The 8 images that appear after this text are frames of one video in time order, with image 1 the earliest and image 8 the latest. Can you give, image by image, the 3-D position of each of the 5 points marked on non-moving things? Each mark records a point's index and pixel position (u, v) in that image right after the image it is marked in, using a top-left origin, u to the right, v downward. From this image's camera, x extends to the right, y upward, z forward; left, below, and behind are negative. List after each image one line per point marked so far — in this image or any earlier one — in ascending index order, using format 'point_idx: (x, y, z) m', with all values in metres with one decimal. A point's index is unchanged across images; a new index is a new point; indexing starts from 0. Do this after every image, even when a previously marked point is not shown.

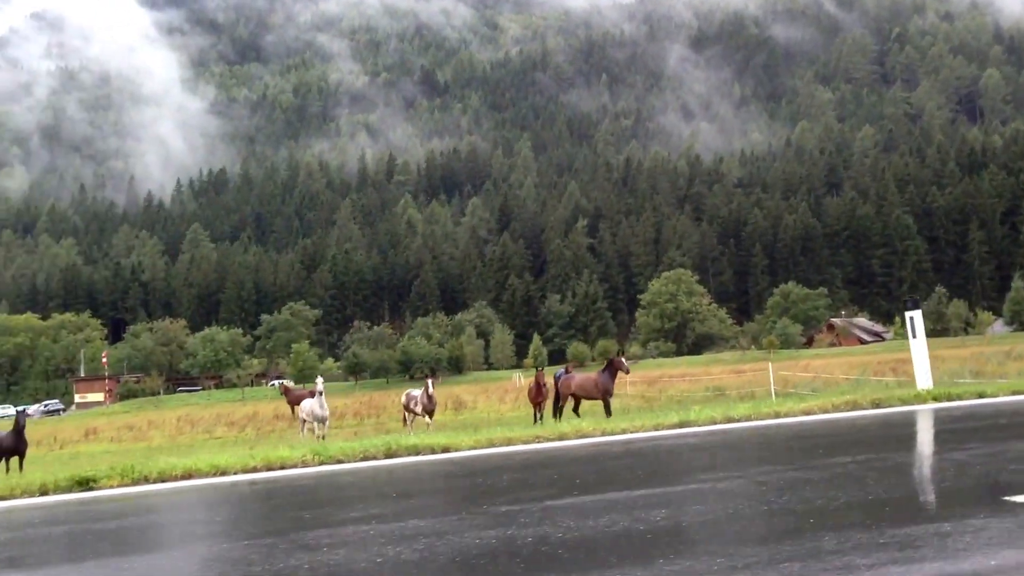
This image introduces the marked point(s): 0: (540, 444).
0: (+0.4, -1.9, +17.2) m
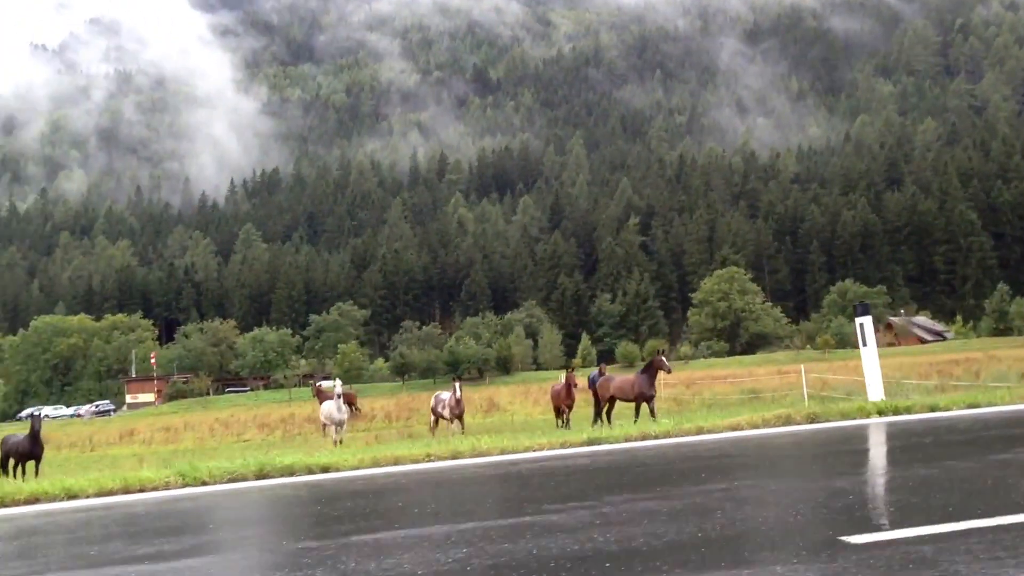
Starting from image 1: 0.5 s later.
0: (-0.9, -2.0, +16.2) m
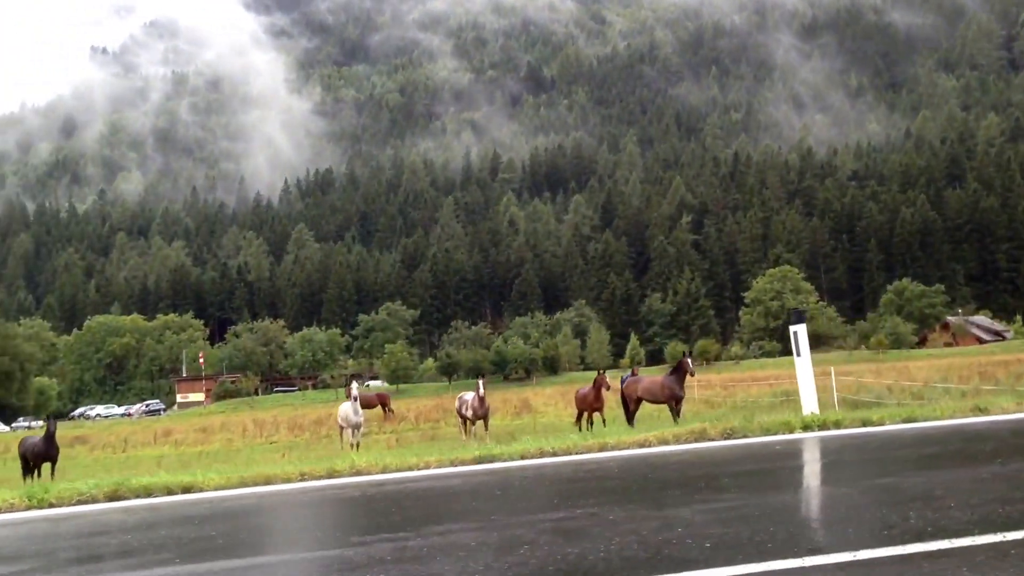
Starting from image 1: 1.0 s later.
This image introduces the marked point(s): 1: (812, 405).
0: (-2.3, -2.2, +15.4) m
1: (+4.1, -1.6, +19.2) m
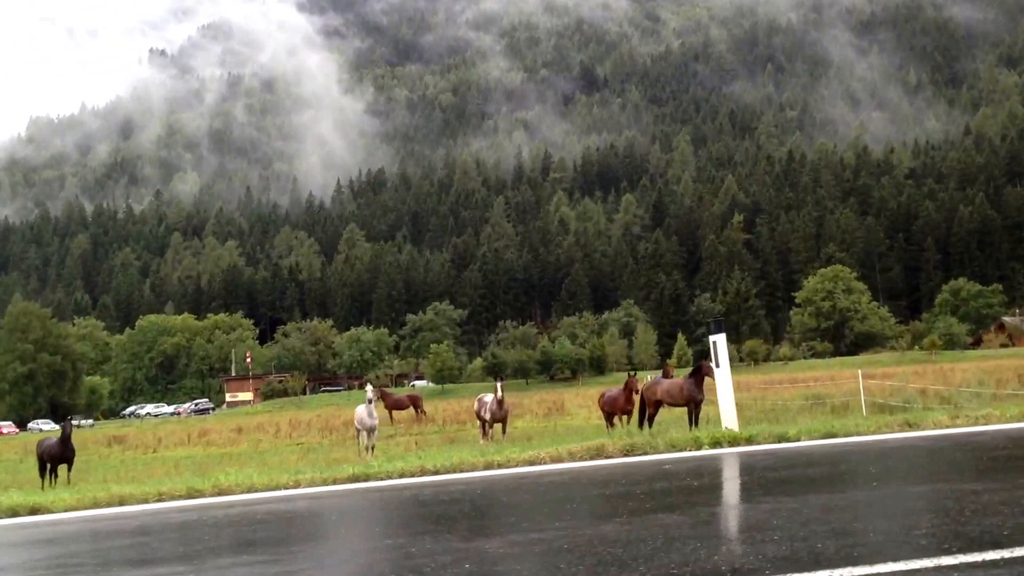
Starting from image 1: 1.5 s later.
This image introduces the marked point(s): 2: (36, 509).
0: (-3.7, -2.3, +15.0) m
1: (+2.9, -1.8, +18.4) m
2: (-4.9, -2.3, +14.6) m
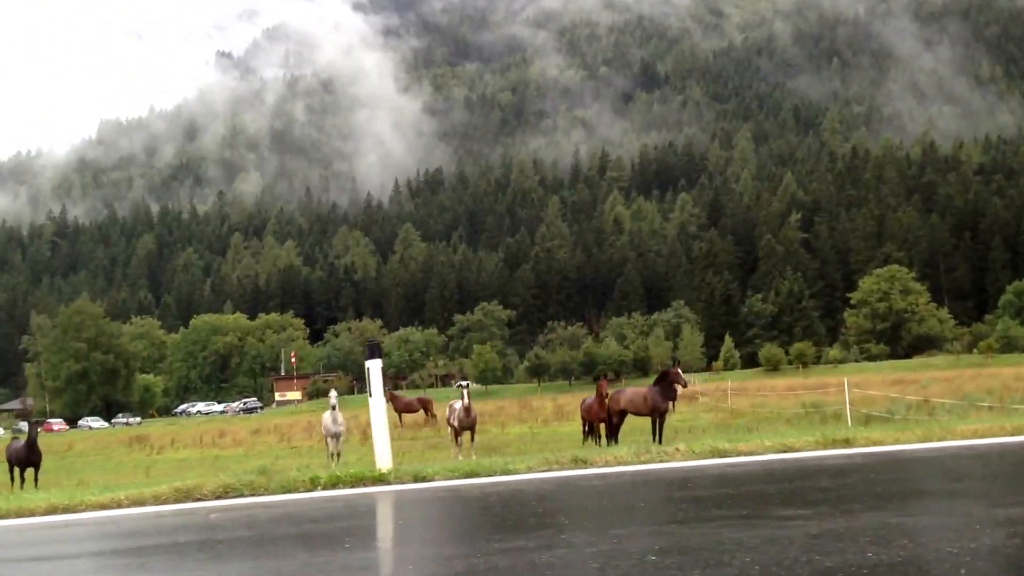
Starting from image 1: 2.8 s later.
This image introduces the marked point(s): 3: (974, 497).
0: (-8.4, -2.7, +14.5) m
1: (-1.5, -2.1, +17.4) m
2: (-9.6, -2.6, +14.2) m
3: (+4.4, -2.0, +13.3) m
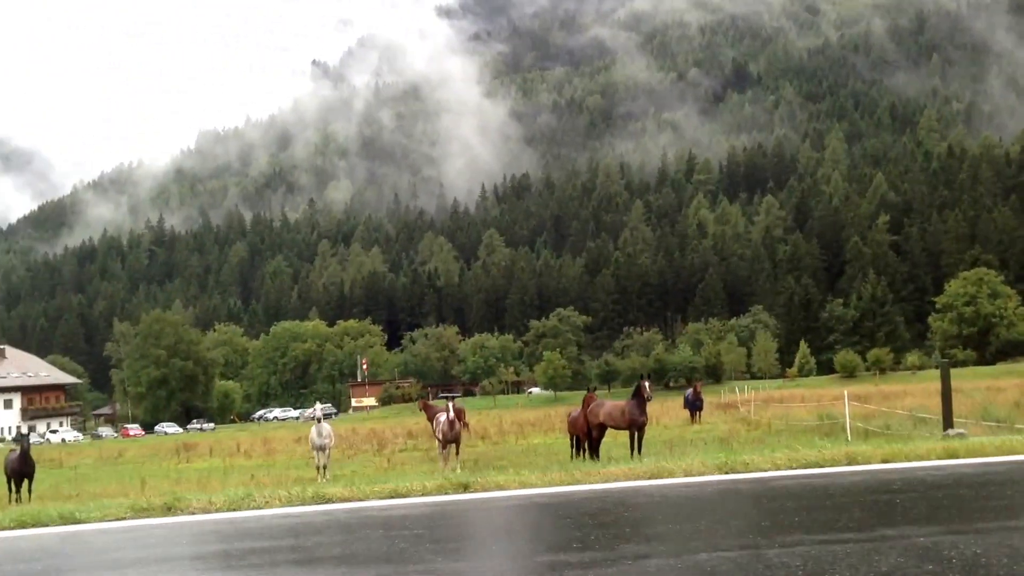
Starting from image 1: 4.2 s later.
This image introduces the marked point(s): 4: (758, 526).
0: (-13.5, -3.2, +15.1) m
1: (-6.3, -2.6, +17.2) m
2: (-14.8, -3.2, +14.9) m
3: (-0.9, -2.4, +12.5) m
4: (+2.3, -2.3, +13.1) m
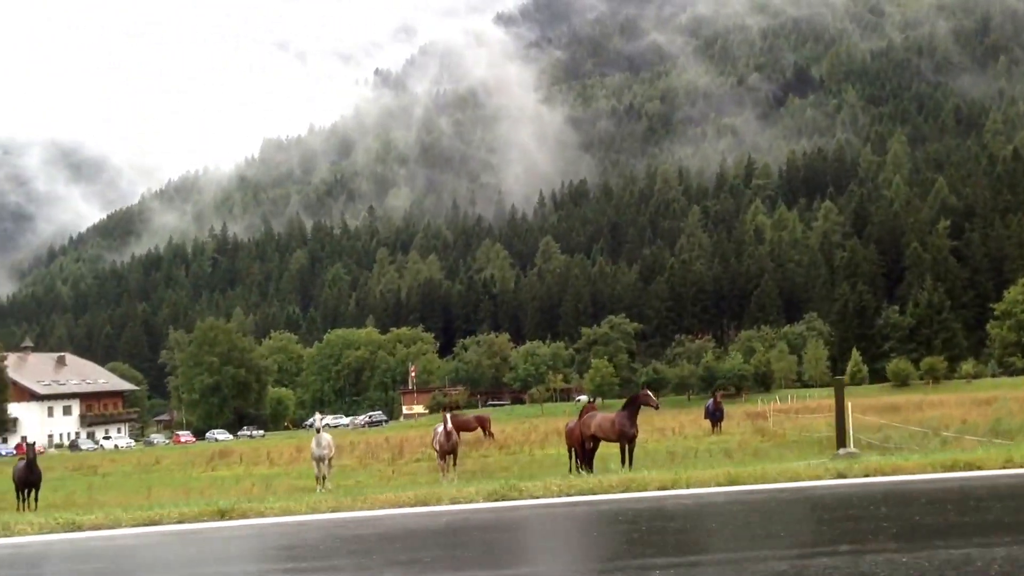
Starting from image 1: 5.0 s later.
0: (-16.4, -3.5, +16.0) m
1: (-9.1, -2.9, +17.6) m
2: (-17.7, -3.5, +15.9) m
3: (-4.0, -2.7, +12.6) m
4: (-0.8, -2.6, +13.0) m
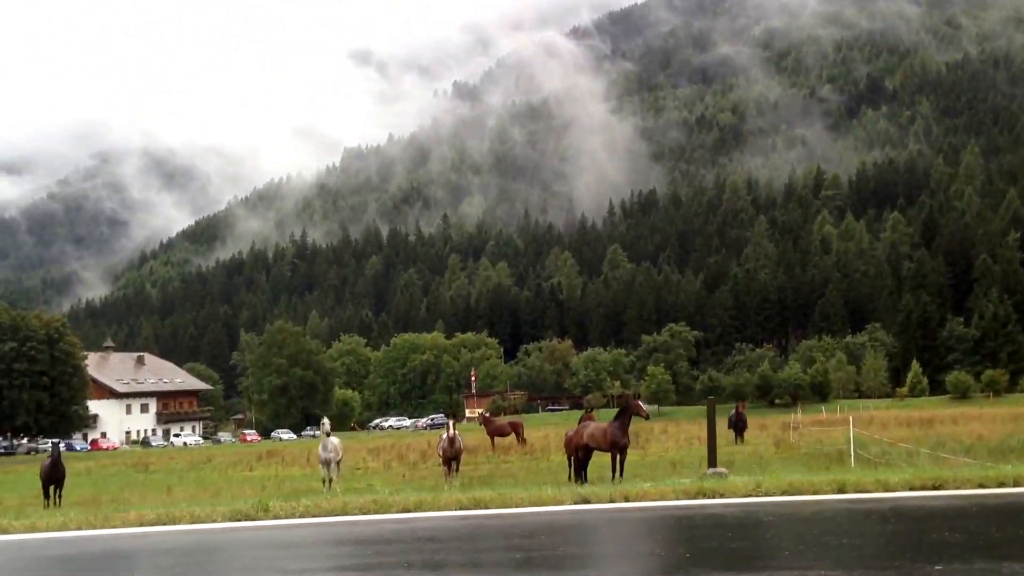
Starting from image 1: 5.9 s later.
0: (-19.4, -3.8, +19.6) m
1: (-12.1, -3.3, +20.7) m
2: (-20.7, -3.8, +19.6) m
3: (-7.3, -3.1, +15.2) m
4: (-4.1, -3.0, +15.4) m
